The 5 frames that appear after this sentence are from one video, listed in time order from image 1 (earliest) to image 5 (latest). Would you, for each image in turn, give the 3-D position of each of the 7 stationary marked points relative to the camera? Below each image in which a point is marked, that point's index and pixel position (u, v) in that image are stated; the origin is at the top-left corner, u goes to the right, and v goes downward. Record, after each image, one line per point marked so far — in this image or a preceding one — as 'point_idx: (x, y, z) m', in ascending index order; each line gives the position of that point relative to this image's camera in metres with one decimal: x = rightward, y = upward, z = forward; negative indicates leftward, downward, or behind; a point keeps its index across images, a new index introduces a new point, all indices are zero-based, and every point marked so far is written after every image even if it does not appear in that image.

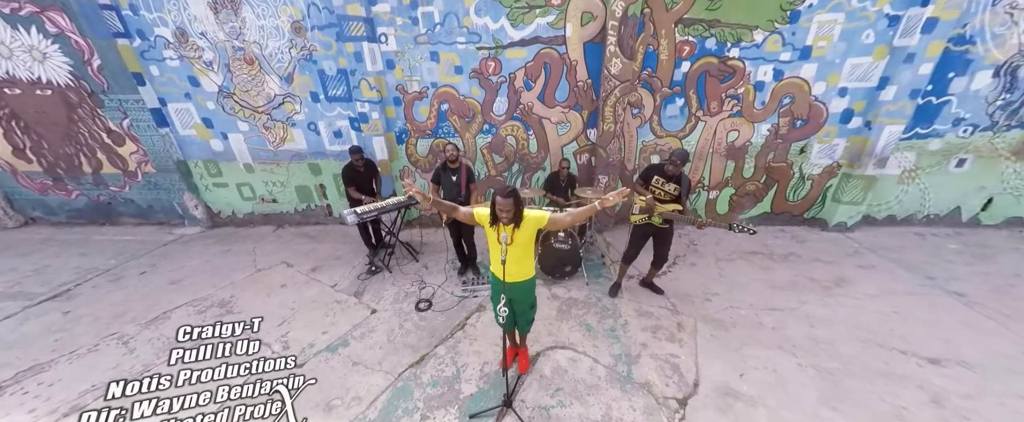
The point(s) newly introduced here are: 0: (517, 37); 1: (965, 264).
0: (+0.1, +1.9, +3.0) m
1: (+4.5, -0.5, +2.9) m
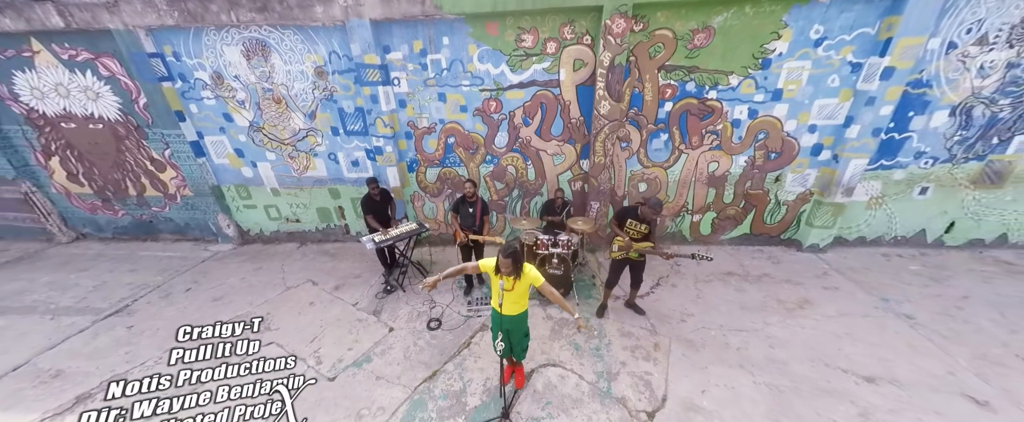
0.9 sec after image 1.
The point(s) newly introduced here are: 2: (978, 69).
0: (+0.1, +1.6, +3.4) m
1: (+4.5, -0.8, +3.2) m
2: (+4.7, +1.5, +2.9) m
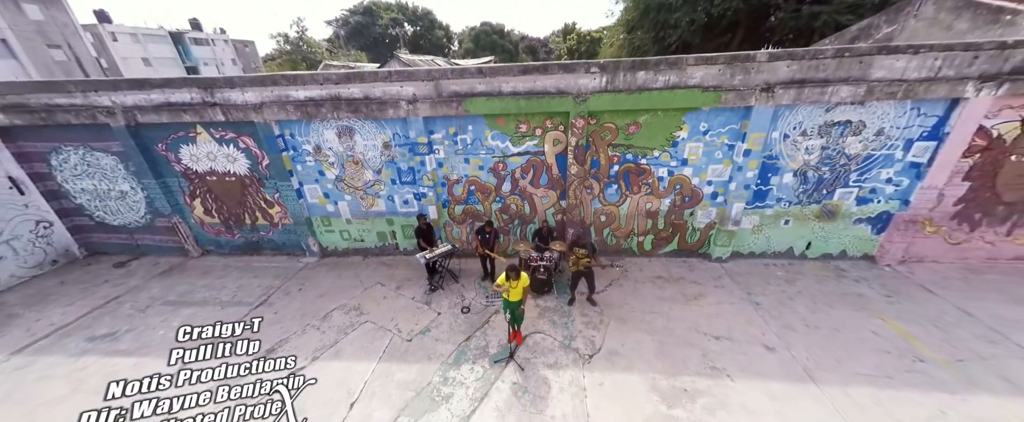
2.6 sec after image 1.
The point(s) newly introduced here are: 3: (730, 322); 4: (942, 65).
0: (+0.1, +1.1, +5.2) m
1: (+4.5, -1.3, +4.9) m
2: (+4.8, +1.0, +4.6) m
3: (+3.3, -1.7, +4.3) m
4: (+6.0, +2.0, +3.9) m
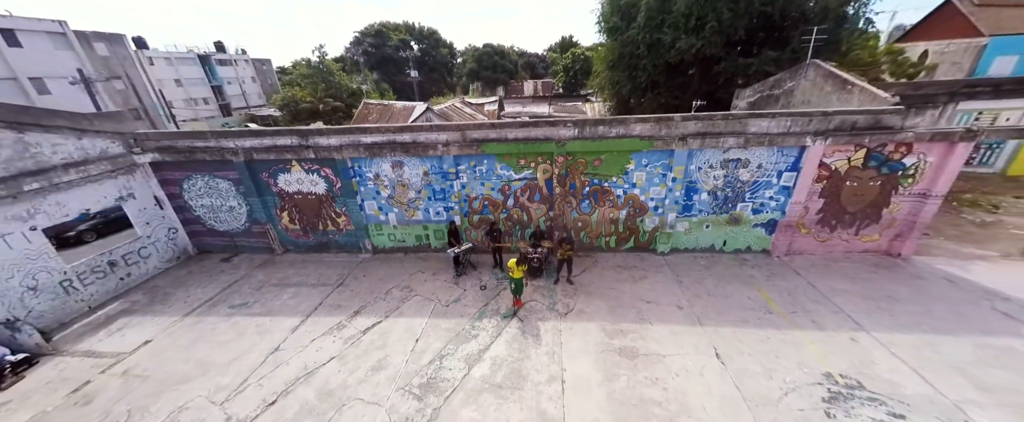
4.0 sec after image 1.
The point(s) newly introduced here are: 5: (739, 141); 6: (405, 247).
0: (+0.2, +0.9, +7.4) m
1: (+4.6, -1.5, +7.1) m
2: (+4.8, +0.8, +6.8) m
3: (+3.3, -1.9, +6.4) m
4: (+6.0, +1.9, +6.2) m
5: (+5.1, +1.6, +6.4) m
6: (-3.2, -1.1, +8.4) m
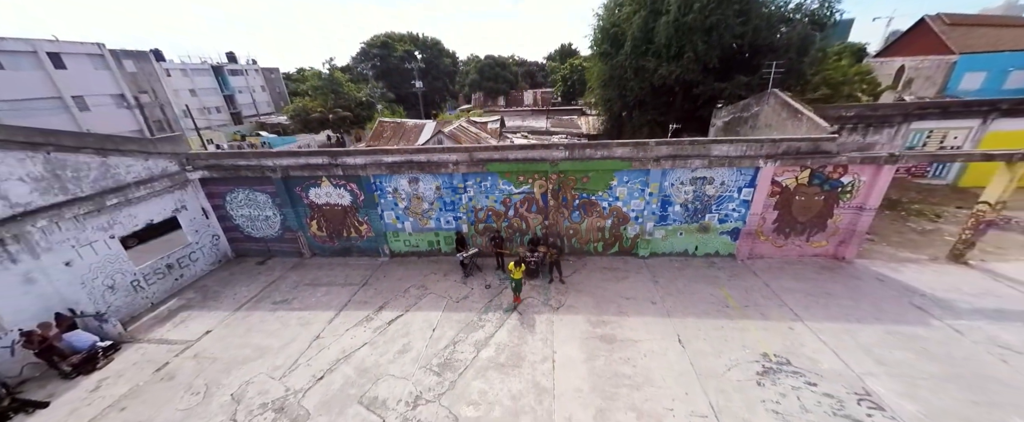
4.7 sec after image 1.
0: (+0.2, +0.6, +8.5) m
1: (+4.6, -1.8, +8.2) m
2: (+4.8, +0.5, +8.0) m
3: (+3.3, -2.1, +7.6) m
4: (+6.0, +1.6, +7.4) m
5: (+5.1, +1.3, +7.6) m
6: (-3.2, -1.4, +9.6) m
